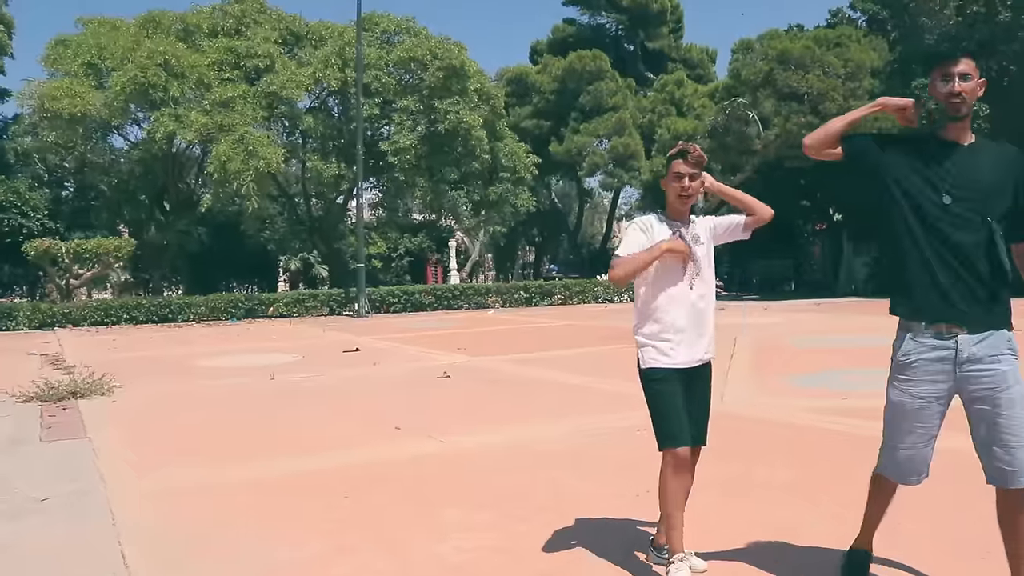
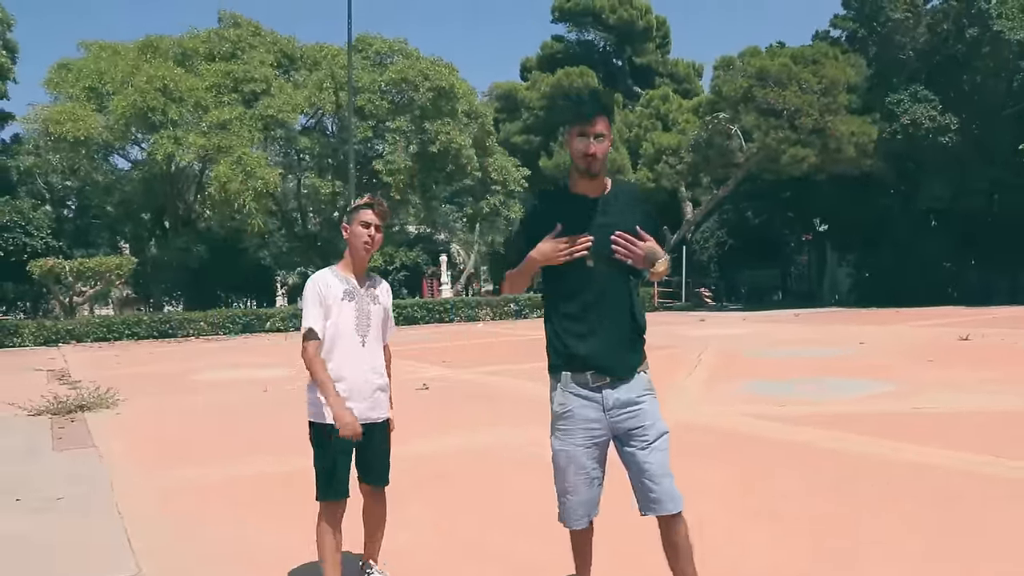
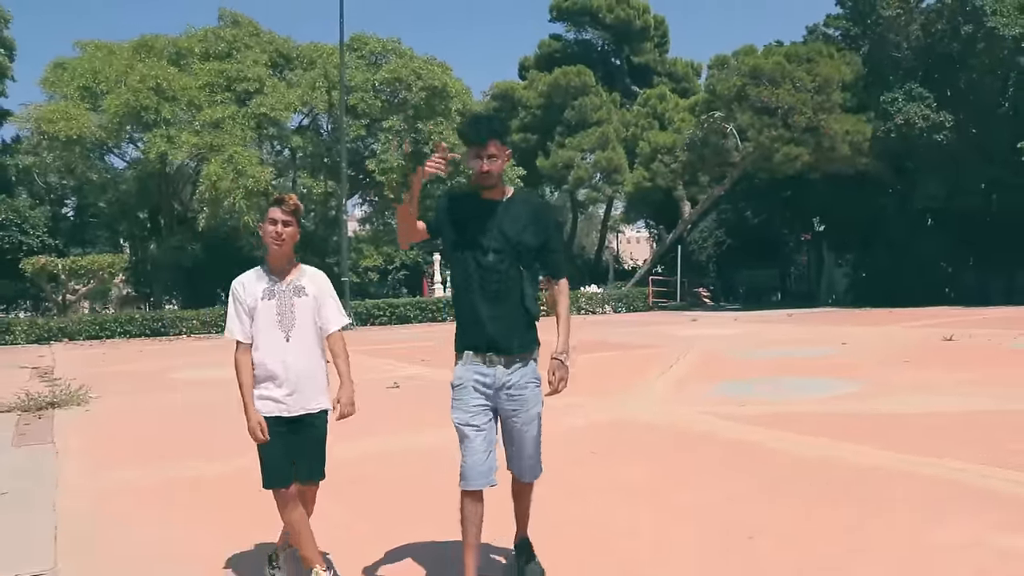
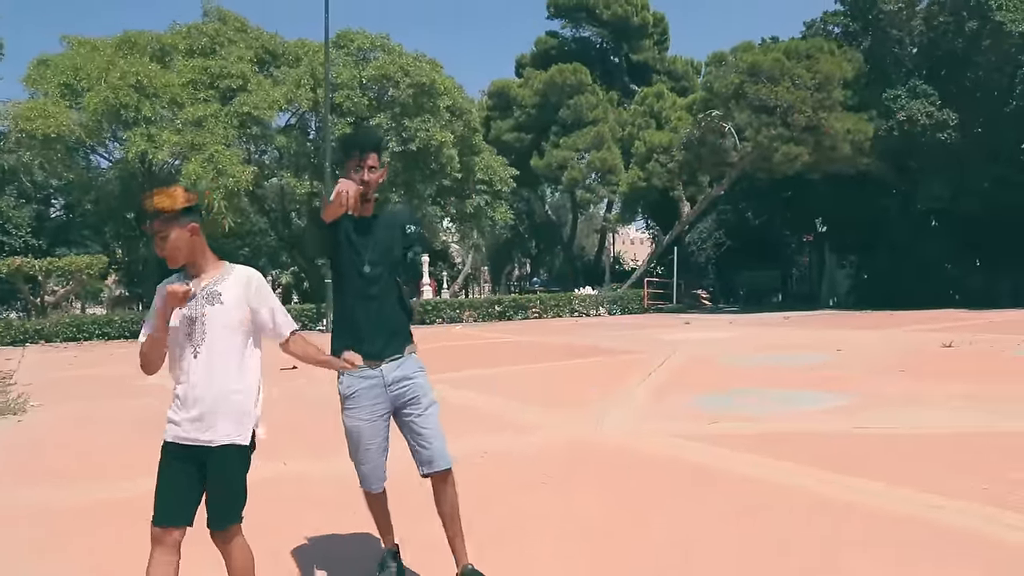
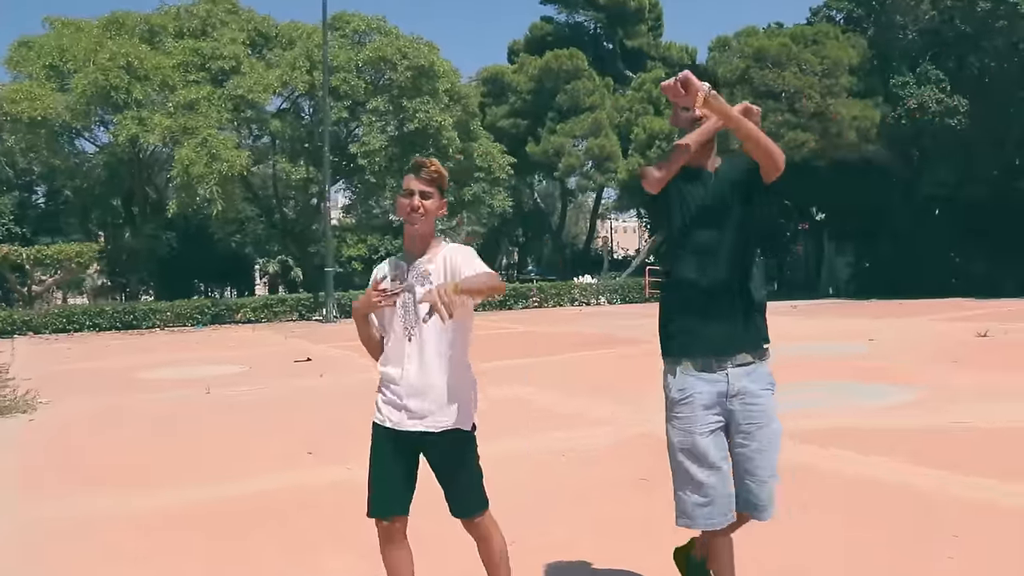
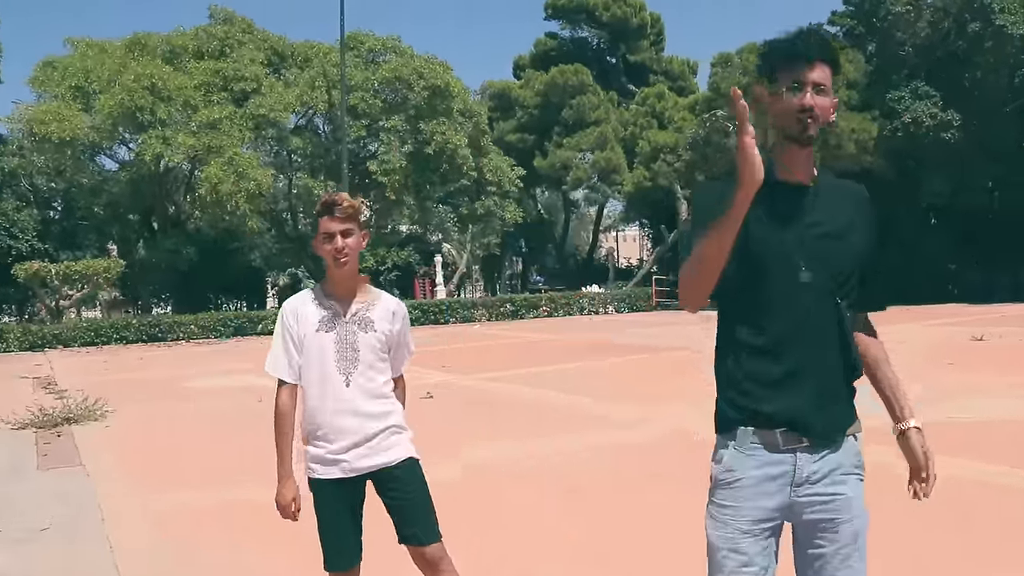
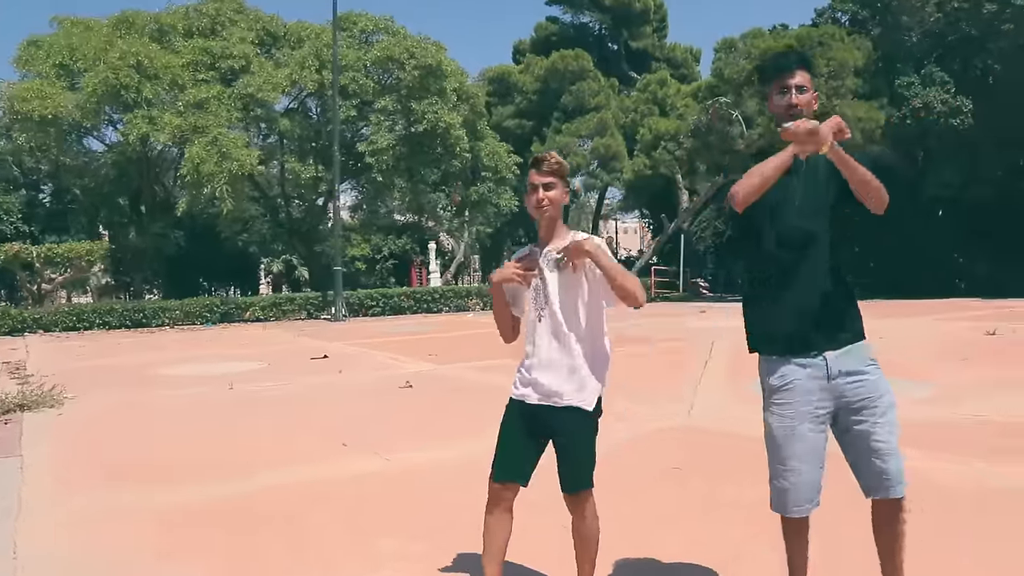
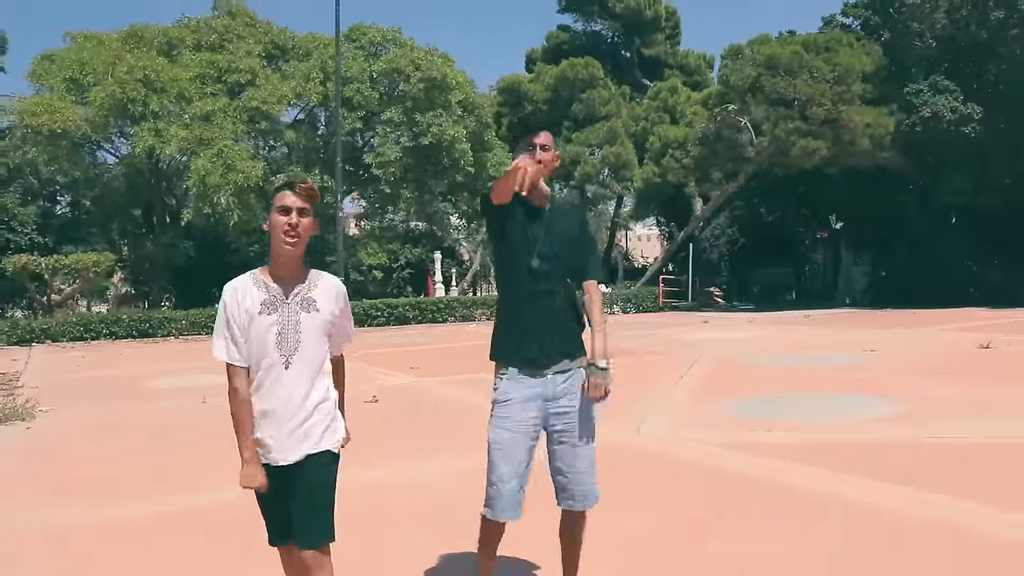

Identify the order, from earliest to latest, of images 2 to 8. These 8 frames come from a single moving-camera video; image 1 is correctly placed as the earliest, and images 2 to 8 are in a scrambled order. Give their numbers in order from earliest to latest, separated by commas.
7, 5, 8, 4, 3, 2, 6
